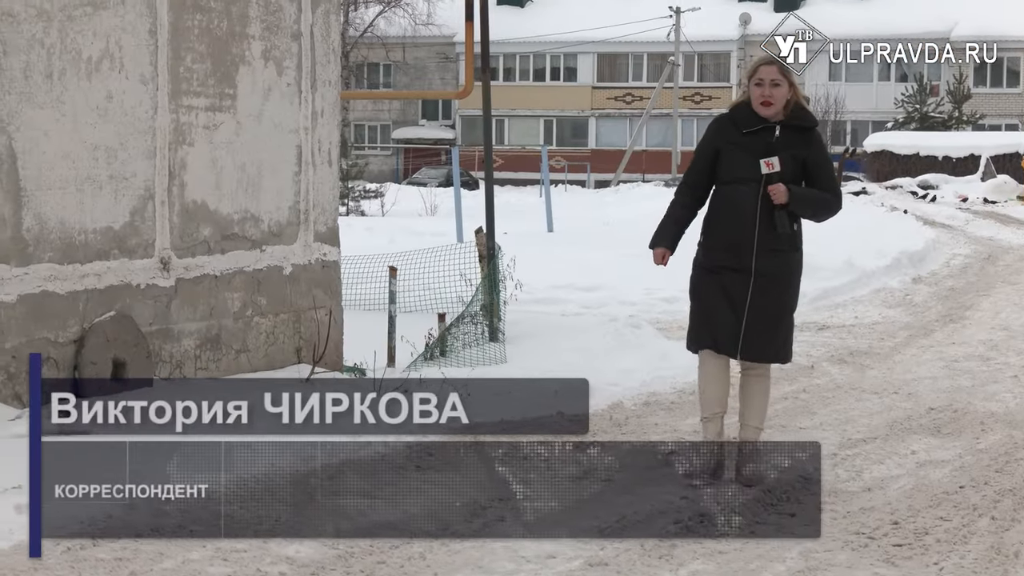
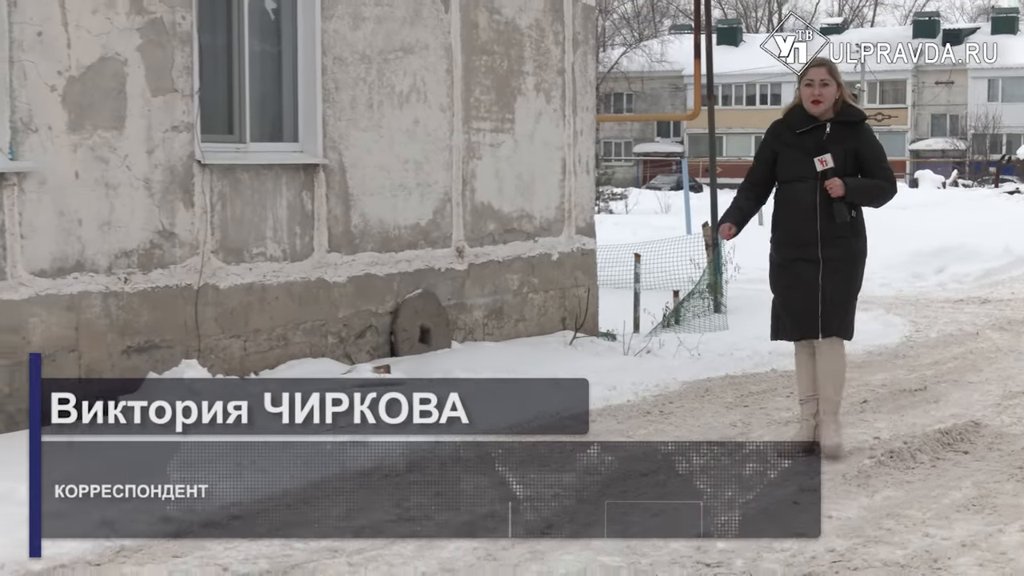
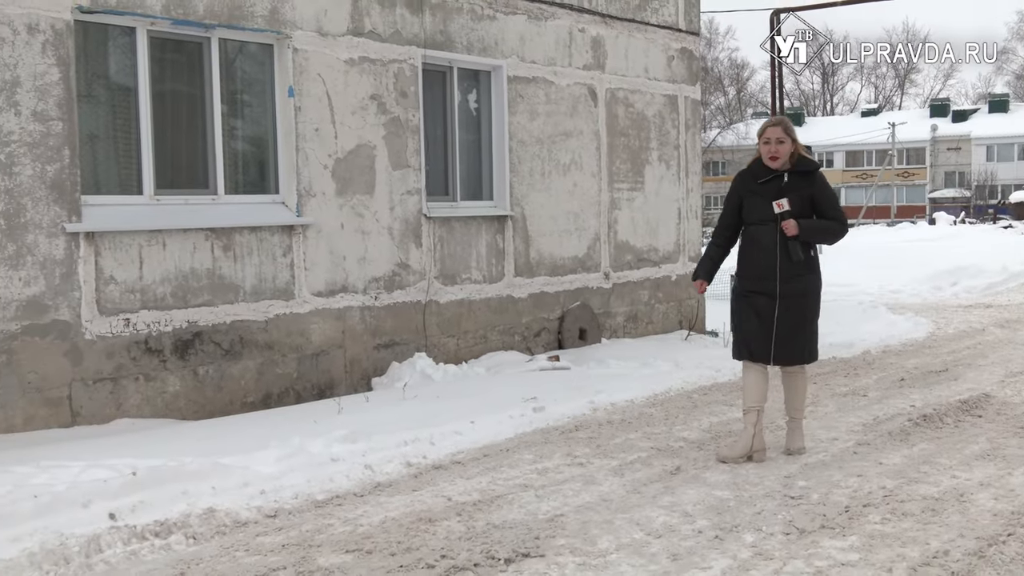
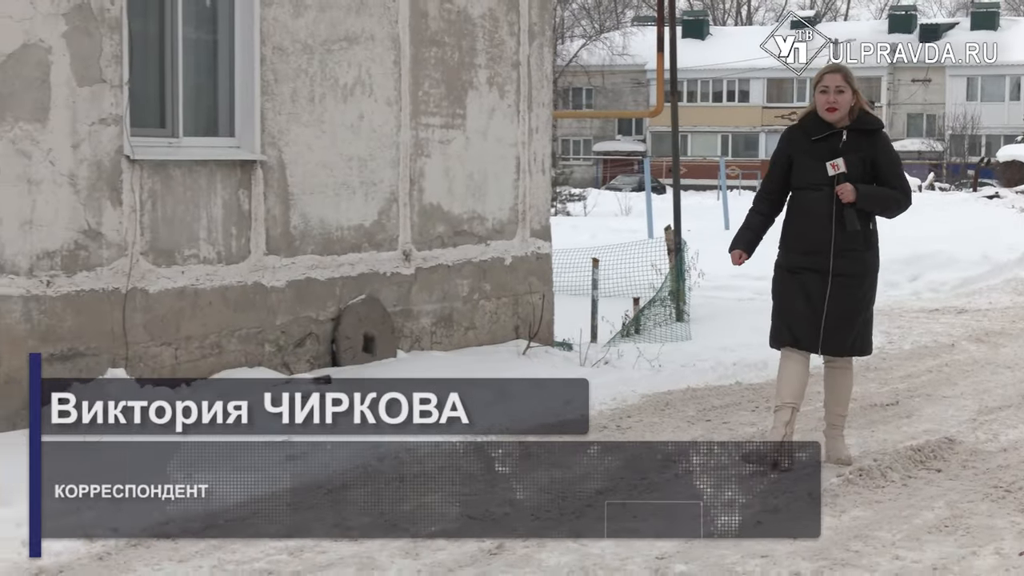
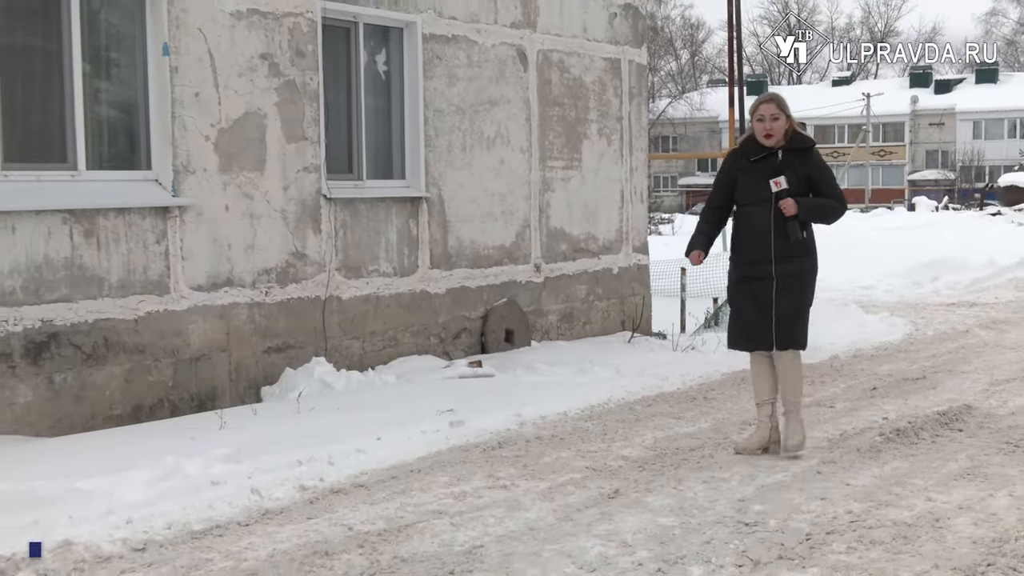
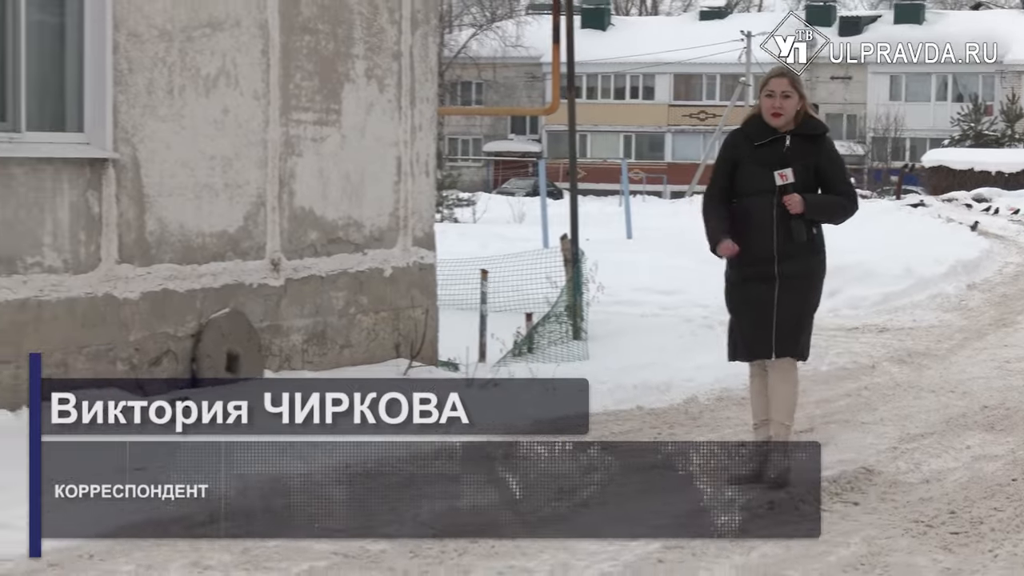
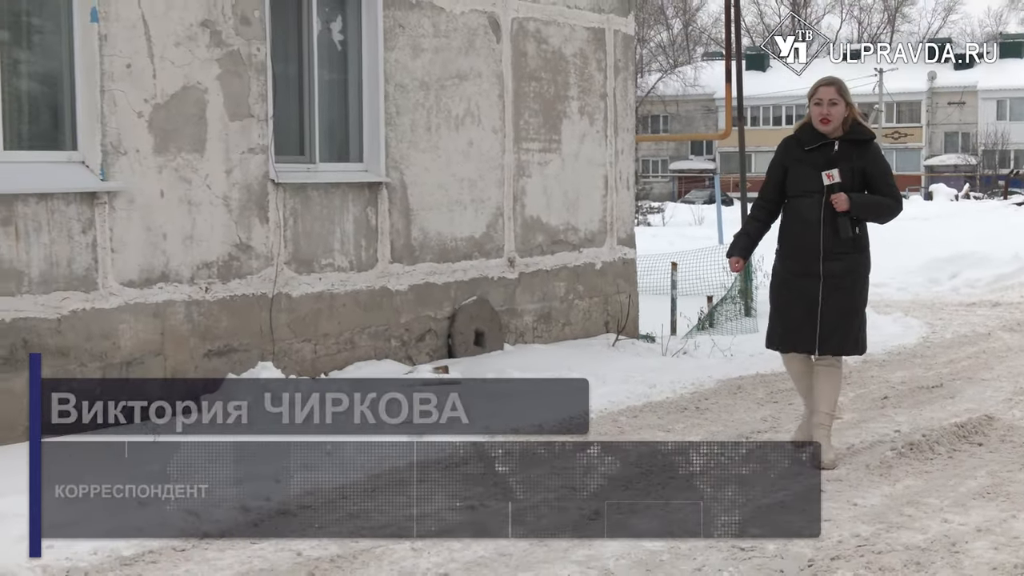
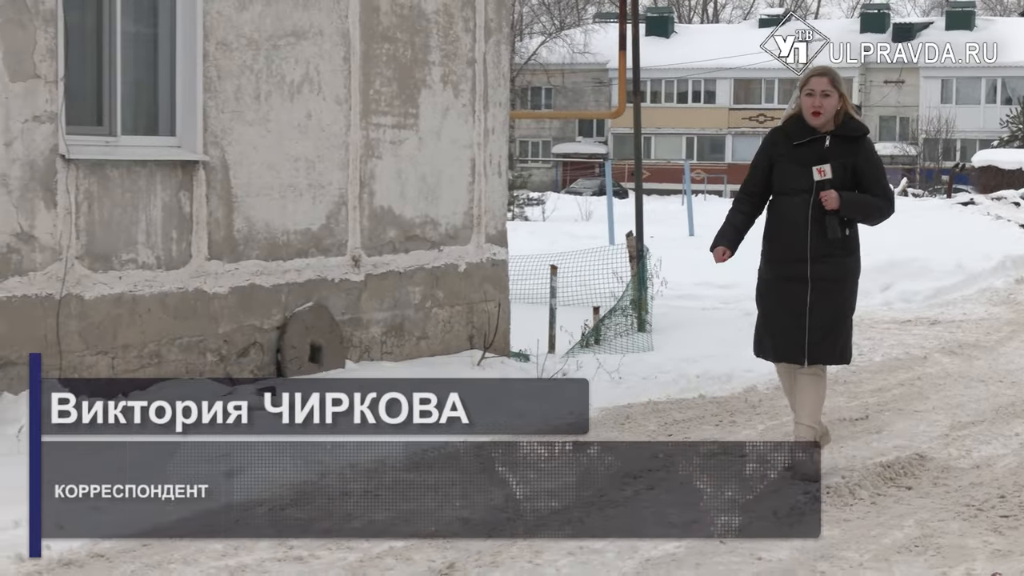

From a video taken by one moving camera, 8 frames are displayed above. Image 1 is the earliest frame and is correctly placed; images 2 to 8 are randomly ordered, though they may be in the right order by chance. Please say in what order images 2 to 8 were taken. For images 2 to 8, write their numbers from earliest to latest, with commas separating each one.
6, 8, 4, 2, 7, 5, 3
